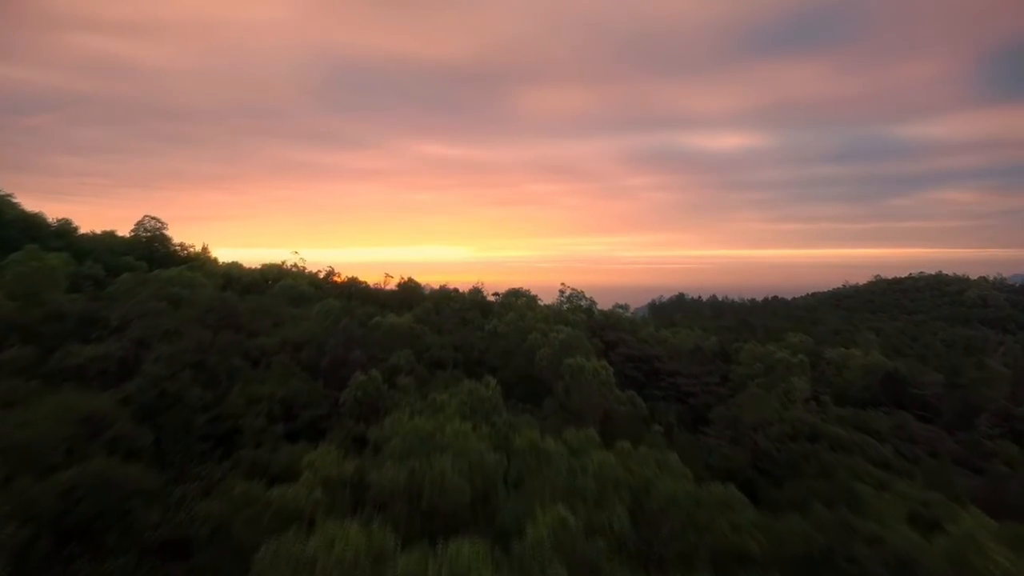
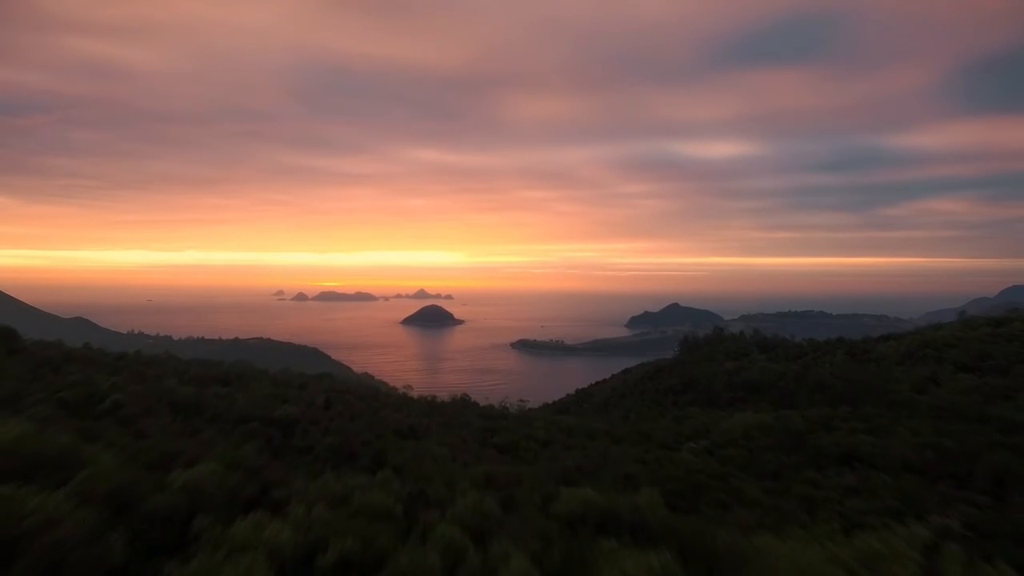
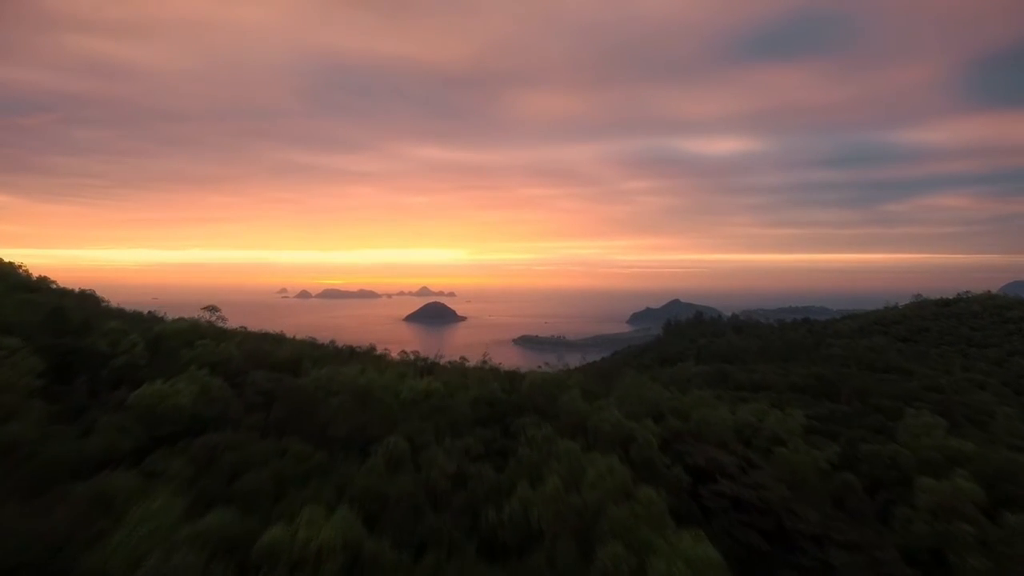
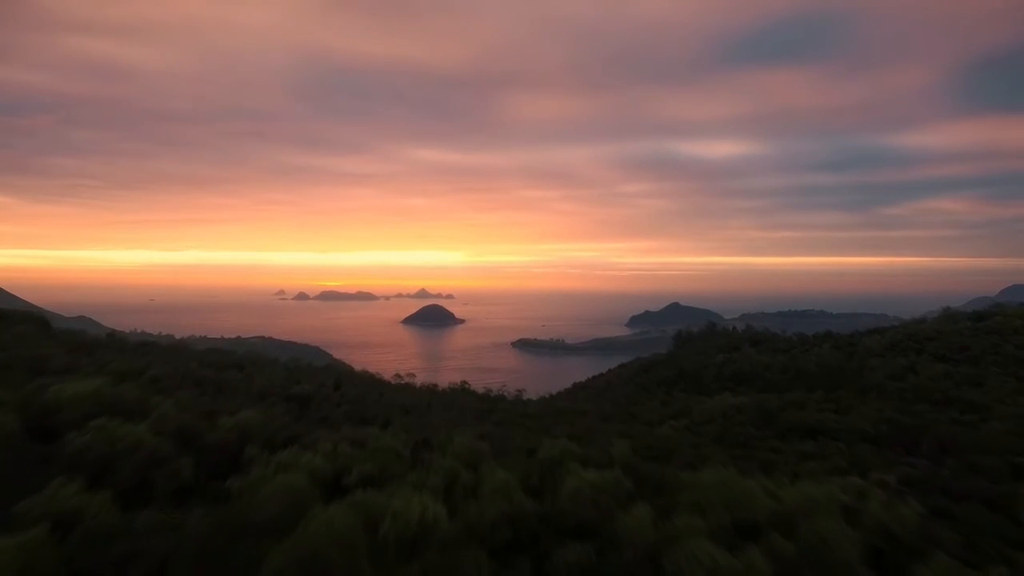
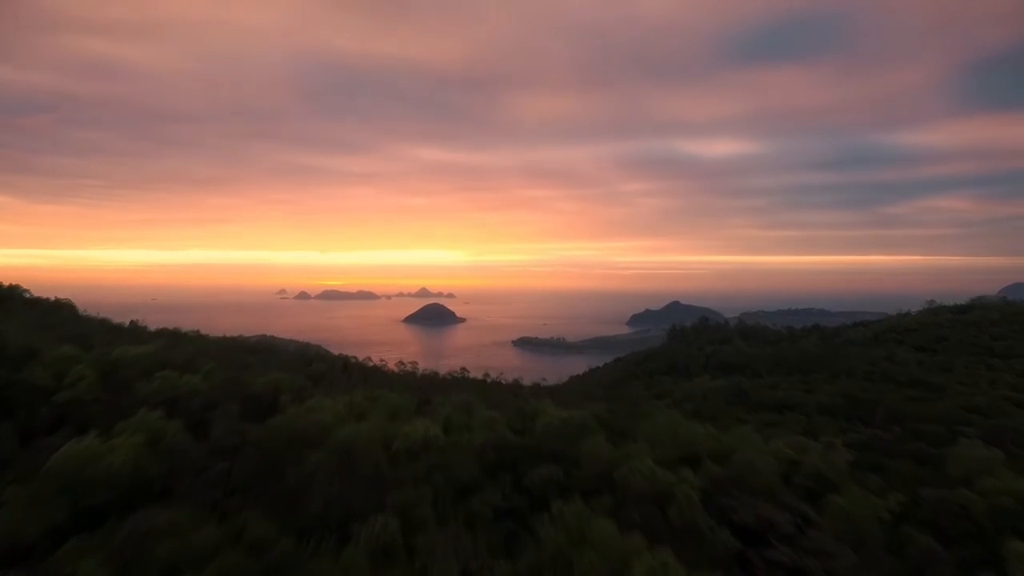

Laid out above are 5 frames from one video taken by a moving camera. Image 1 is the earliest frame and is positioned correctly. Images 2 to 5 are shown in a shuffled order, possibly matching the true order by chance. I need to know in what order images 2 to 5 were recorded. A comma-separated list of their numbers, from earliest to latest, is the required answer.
3, 5, 4, 2
